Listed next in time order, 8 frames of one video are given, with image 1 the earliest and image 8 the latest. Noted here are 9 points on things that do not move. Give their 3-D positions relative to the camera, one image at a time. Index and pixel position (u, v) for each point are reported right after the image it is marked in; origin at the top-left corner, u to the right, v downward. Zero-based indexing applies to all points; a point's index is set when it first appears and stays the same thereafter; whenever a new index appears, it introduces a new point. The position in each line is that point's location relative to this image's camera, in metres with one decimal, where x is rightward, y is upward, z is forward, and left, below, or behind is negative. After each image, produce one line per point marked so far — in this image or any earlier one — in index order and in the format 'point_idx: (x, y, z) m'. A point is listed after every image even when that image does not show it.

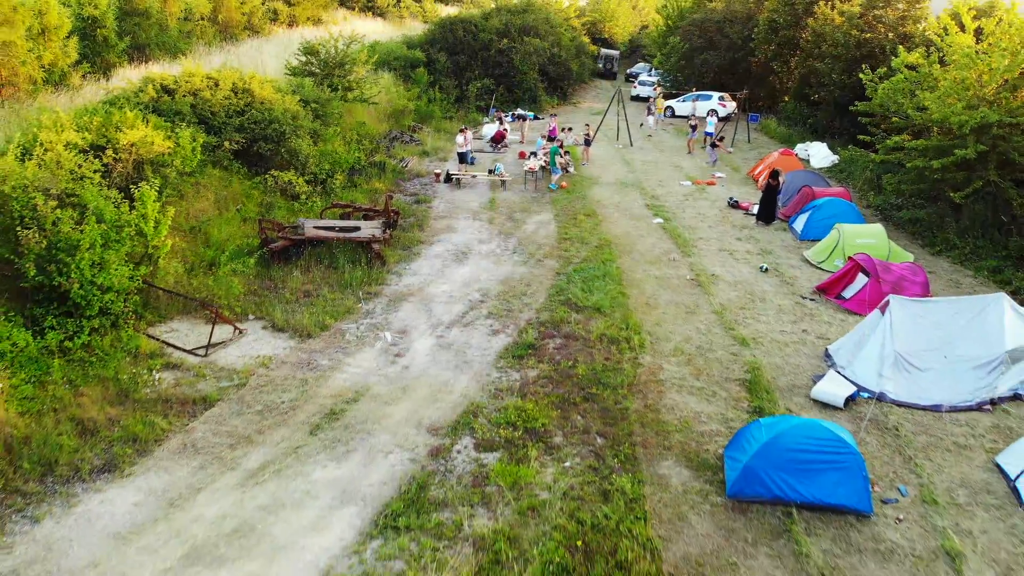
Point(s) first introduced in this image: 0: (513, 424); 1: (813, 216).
0: (0.0, -1.0, +6.3) m
1: (+4.0, +1.0, +10.7) m
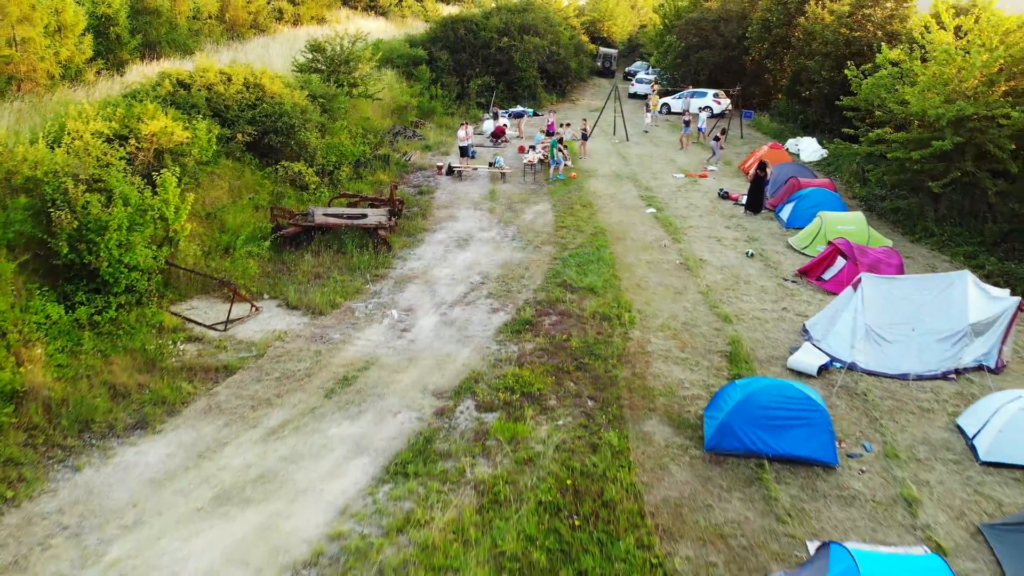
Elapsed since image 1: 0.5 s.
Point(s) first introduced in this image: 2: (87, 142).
0: (0.0, -0.8, +6.8) m
1: (+4.0, +1.2, +11.2) m
2: (-4.3, +1.5, +8.2) m
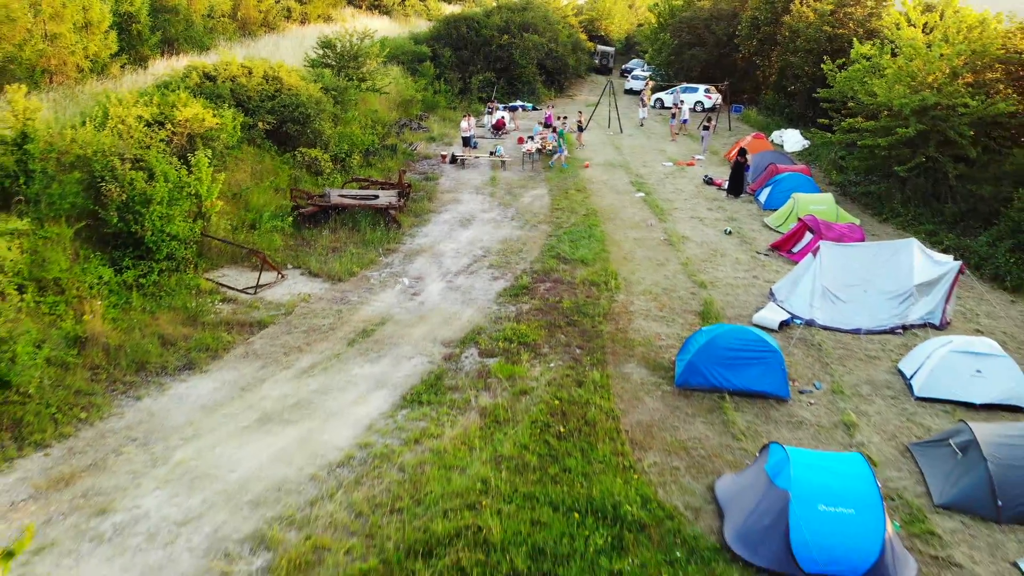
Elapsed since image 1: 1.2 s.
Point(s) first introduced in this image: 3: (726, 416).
0: (0.0, -0.5, +7.7) m
1: (+3.9, +1.5, +12.2) m
2: (-4.3, +1.9, +9.2) m
3: (+1.7, -1.0, +6.4) m
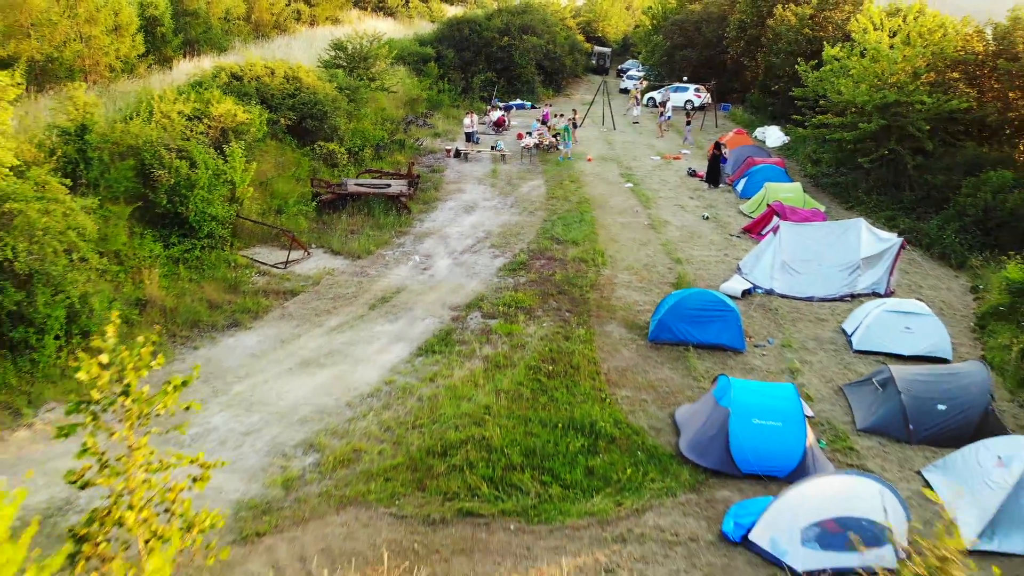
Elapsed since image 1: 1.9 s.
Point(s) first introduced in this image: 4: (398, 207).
0: (0.0, -0.2, +8.9) m
1: (+3.9, +1.8, +13.4) m
2: (-4.4, +2.2, +10.4) m
3: (+1.7, -0.7, +7.6) m
4: (-1.8, +1.3, +12.8) m
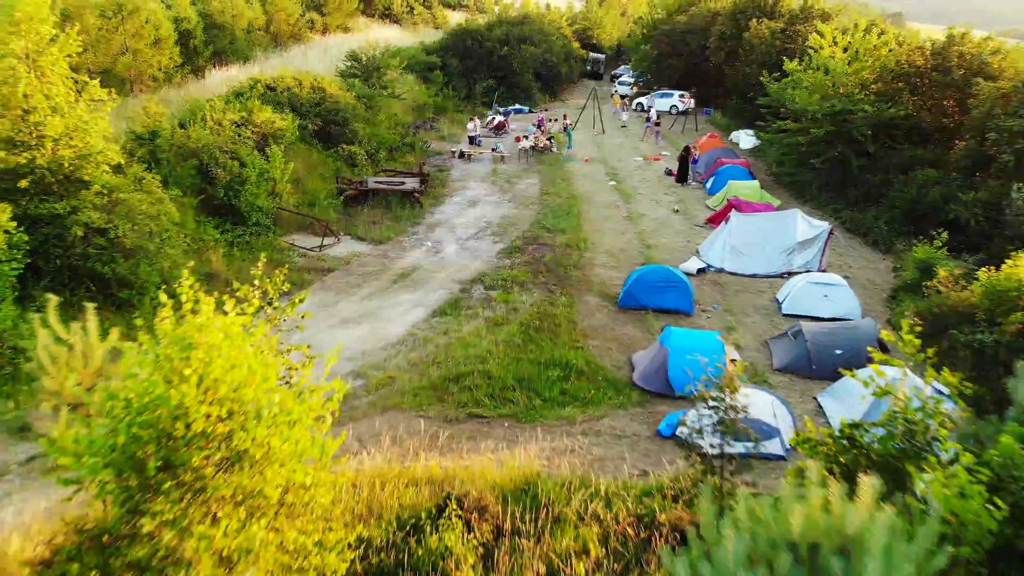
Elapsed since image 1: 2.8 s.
0: (-0.1, +0.1, +10.9) m
1: (+3.9, +2.1, +15.4) m
2: (-4.4, +2.5, +12.4) m
3: (+1.6, -0.4, +9.6) m
4: (-1.9, +1.6, +14.8) m
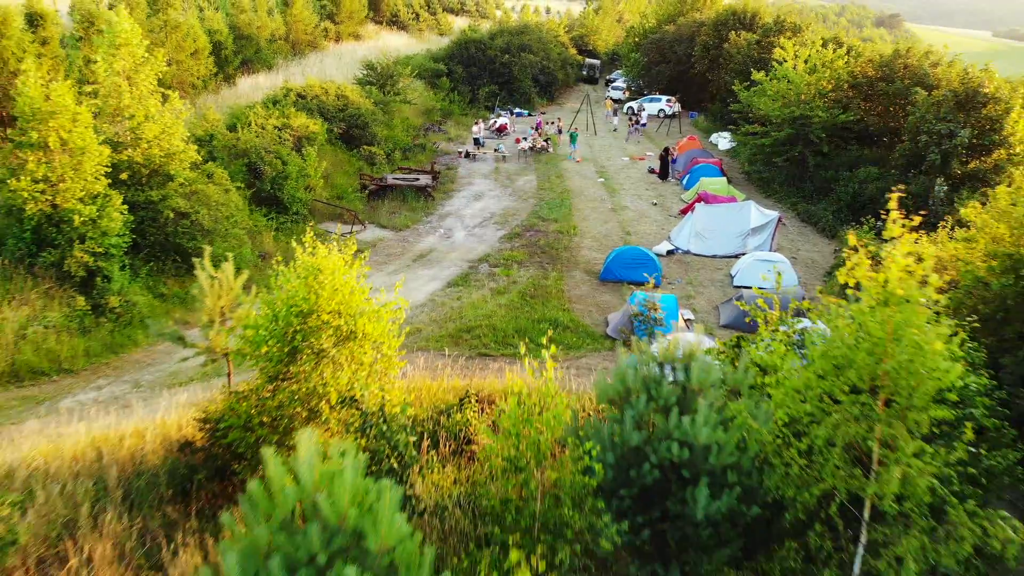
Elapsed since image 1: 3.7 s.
0: (-0.1, +0.5, +13.1) m
1: (+3.9, +2.5, +17.6) m
2: (-4.4, +2.8, +14.6) m
3: (+1.6, 0.0, +11.8) m
4: (-1.8, +2.0, +17.0) m
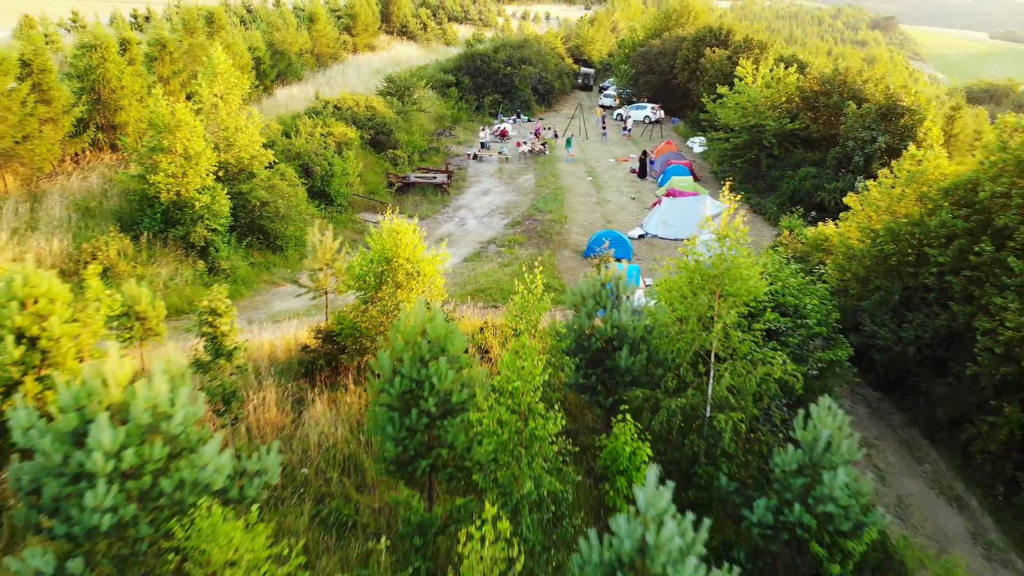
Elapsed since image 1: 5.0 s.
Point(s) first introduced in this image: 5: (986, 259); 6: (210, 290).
0: (0.0, +1.0, +16.6) m
1: (+4.0, +3.0, +21.0) m
2: (-4.3, +3.4, +18.0) m
3: (+1.7, +0.5, +15.2) m
4: (-1.8, +2.5, +20.5) m
5: (+6.1, +0.4, +10.4) m
6: (-4.7, 0.0, +12.7) m
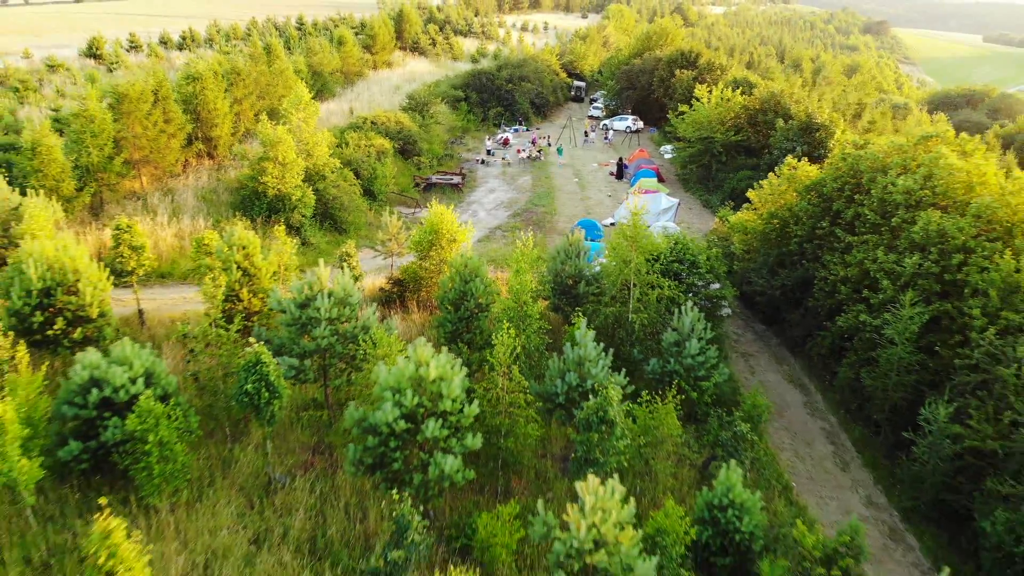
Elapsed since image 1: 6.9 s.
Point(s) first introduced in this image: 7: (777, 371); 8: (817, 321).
0: (0.0, +1.7, +22.1) m
1: (+4.0, +3.7, +26.6) m
2: (-4.3, +4.1, +23.6) m
3: (+1.7, +1.2, +20.8) m
4: (-1.7, +3.2, +26.0) m
5: (+6.1, +1.1, +15.9) m
6: (-4.7, +0.7, +18.3) m
7: (+5.3, -1.6, +16.2) m
8: (+5.9, -0.6, +15.8) m
